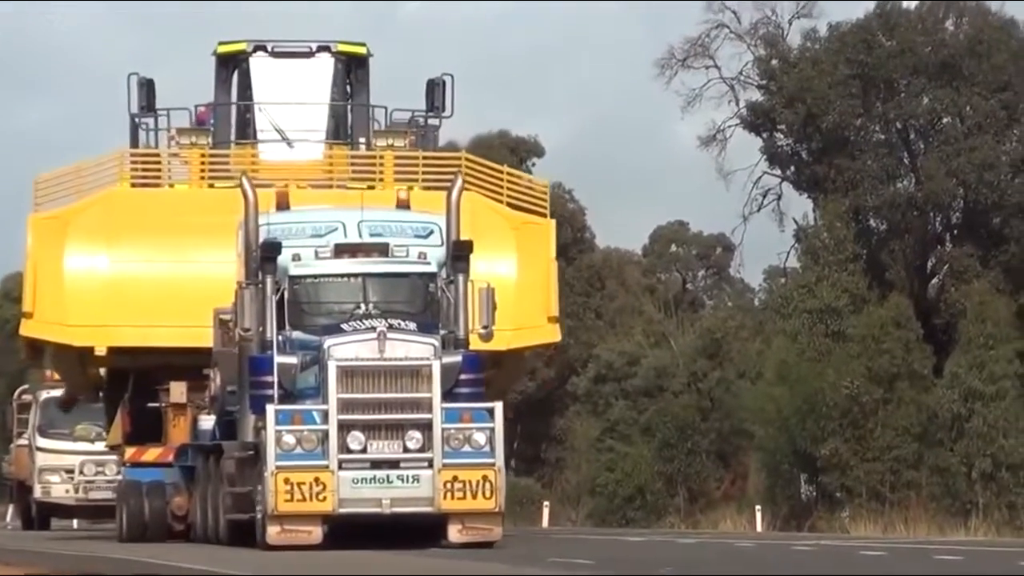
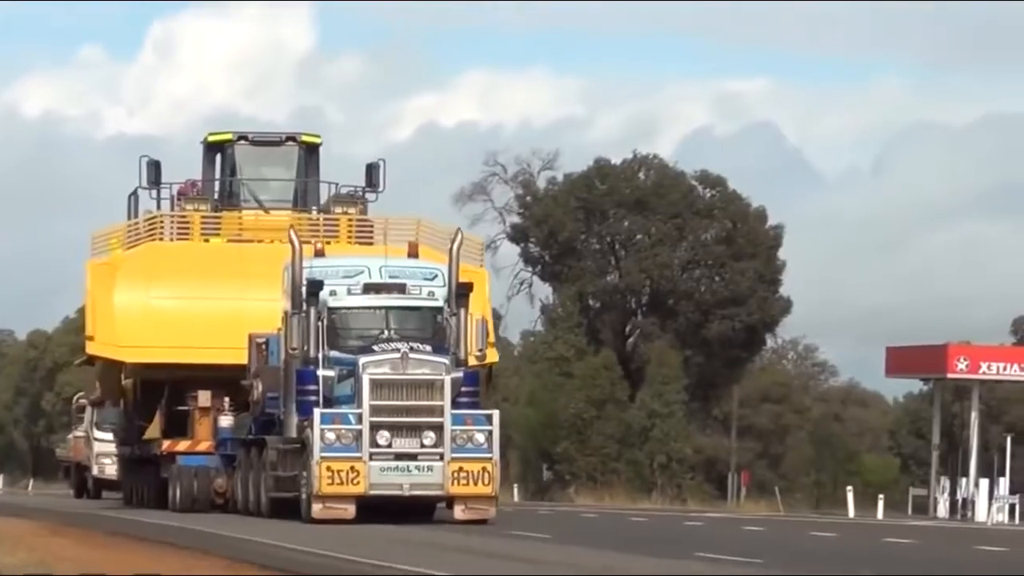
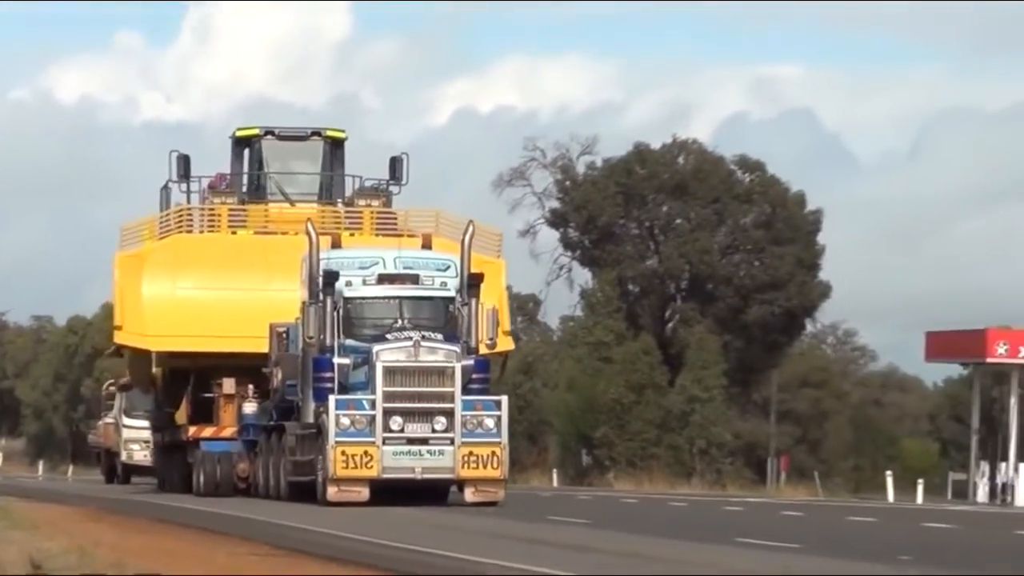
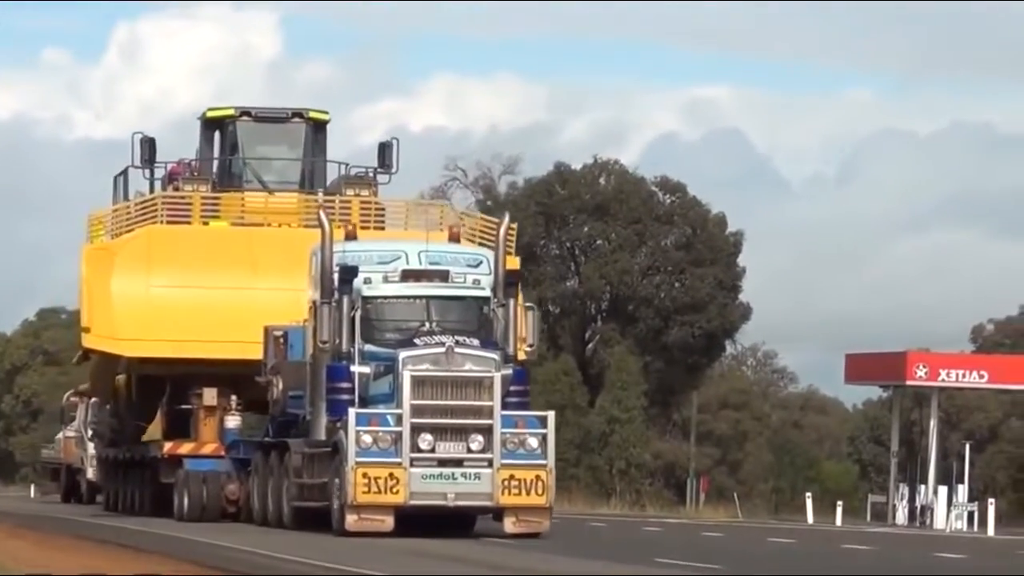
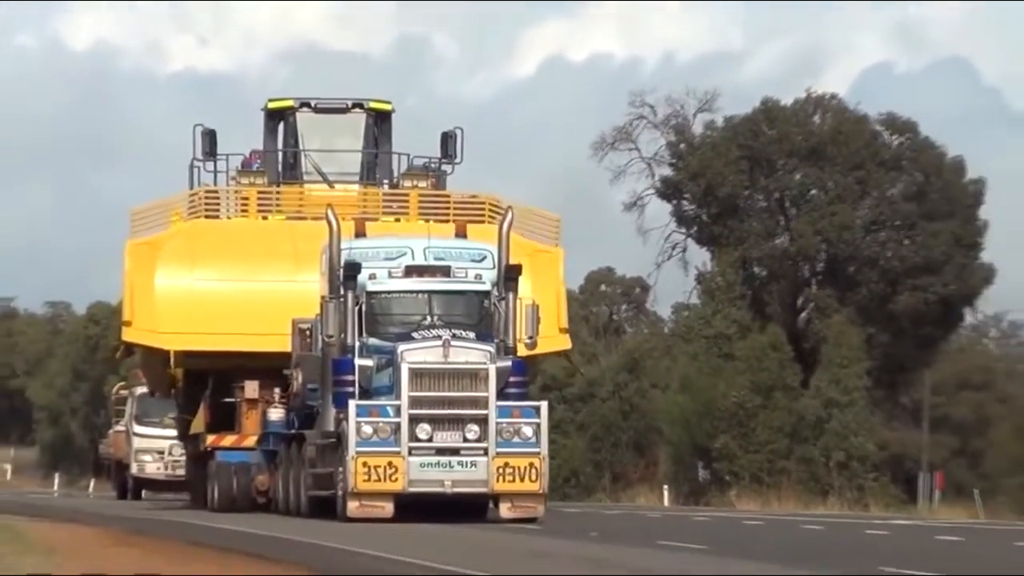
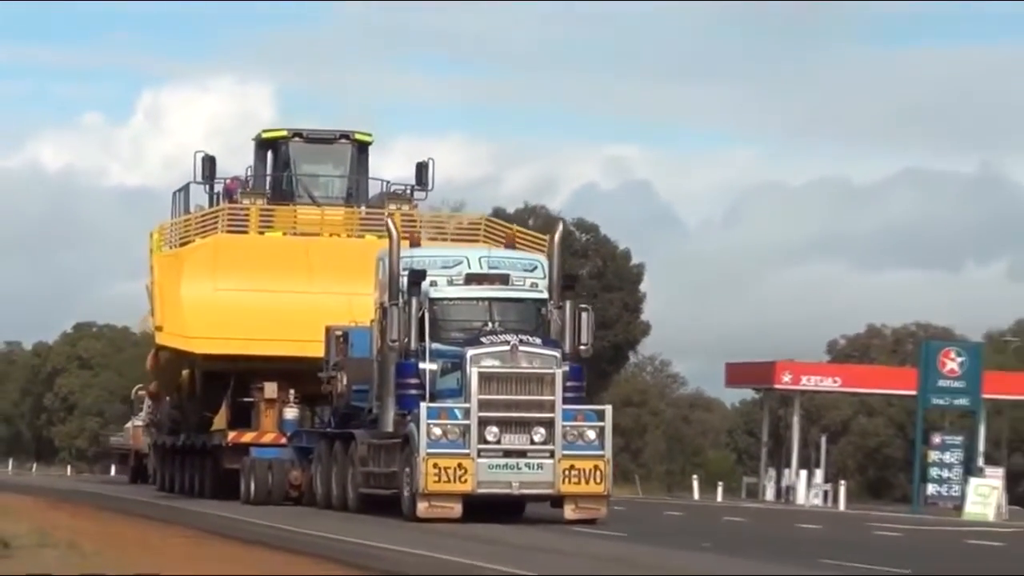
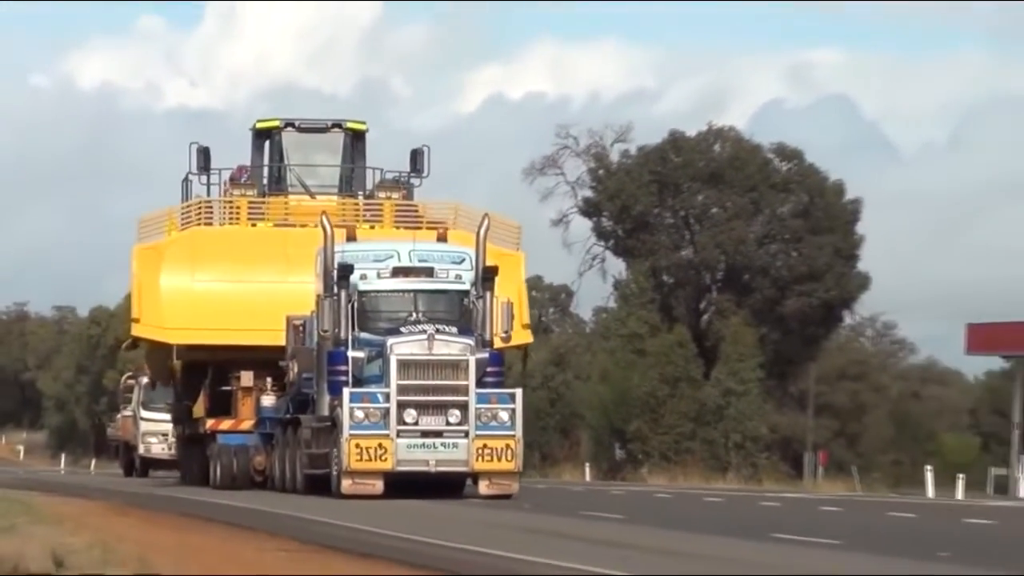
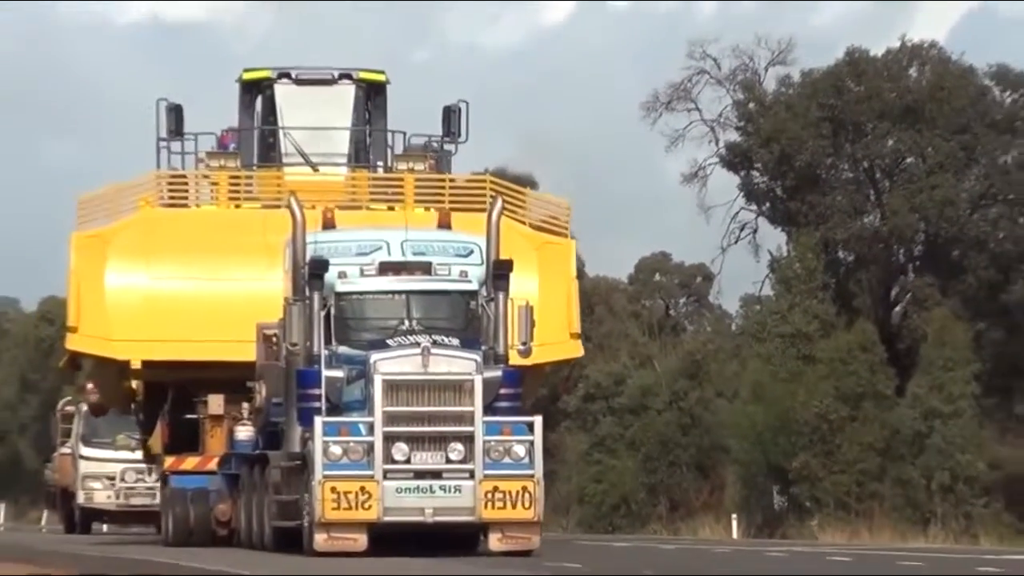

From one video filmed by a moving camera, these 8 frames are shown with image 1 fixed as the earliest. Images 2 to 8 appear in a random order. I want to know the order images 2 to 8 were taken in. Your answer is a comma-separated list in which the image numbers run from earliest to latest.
8, 5, 7, 3, 2, 4, 6
